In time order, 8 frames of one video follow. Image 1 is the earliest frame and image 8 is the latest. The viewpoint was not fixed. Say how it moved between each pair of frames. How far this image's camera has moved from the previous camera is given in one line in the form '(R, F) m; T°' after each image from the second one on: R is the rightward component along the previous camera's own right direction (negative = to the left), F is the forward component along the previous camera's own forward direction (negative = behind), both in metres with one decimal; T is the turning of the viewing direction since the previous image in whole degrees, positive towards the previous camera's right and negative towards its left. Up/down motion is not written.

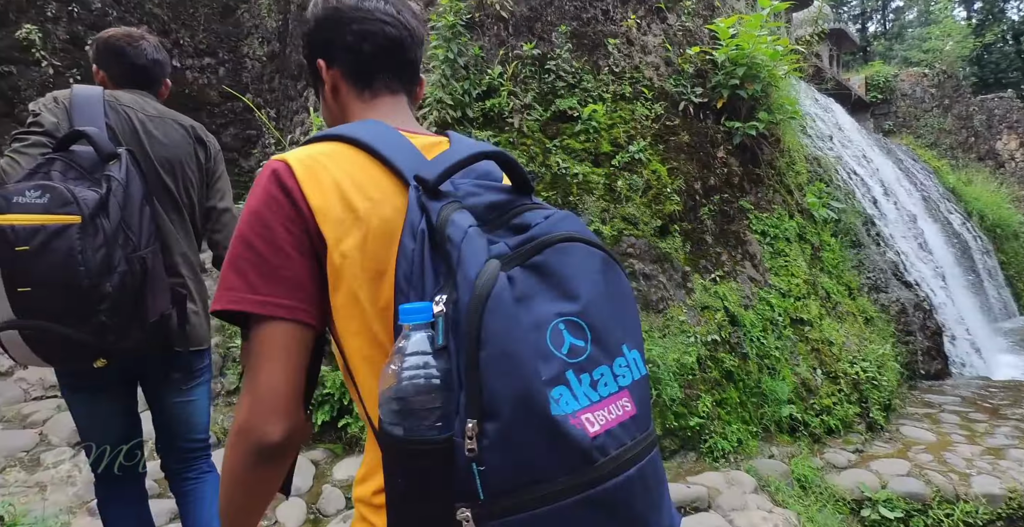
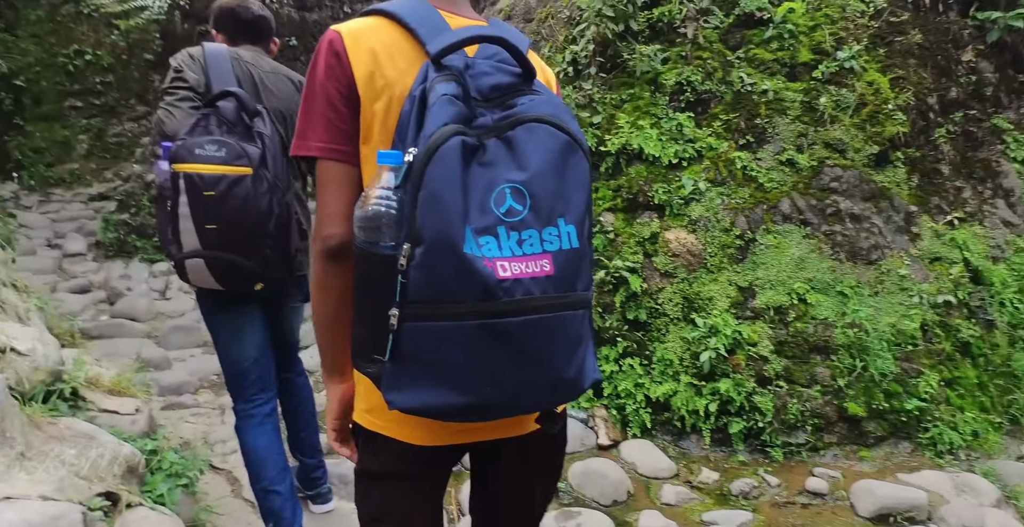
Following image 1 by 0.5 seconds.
(0.0, +0.3) m; -15°
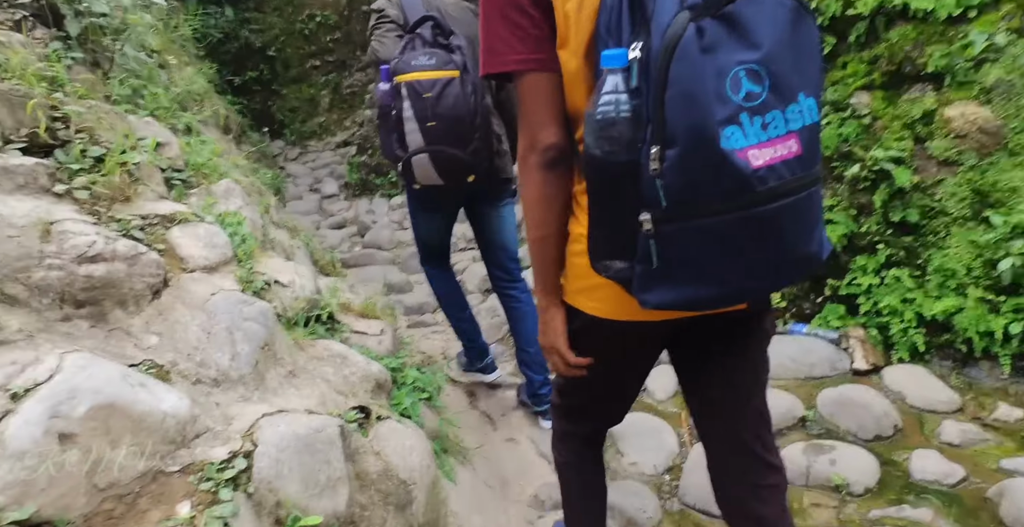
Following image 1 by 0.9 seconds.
(0.0, +0.1) m; -19°
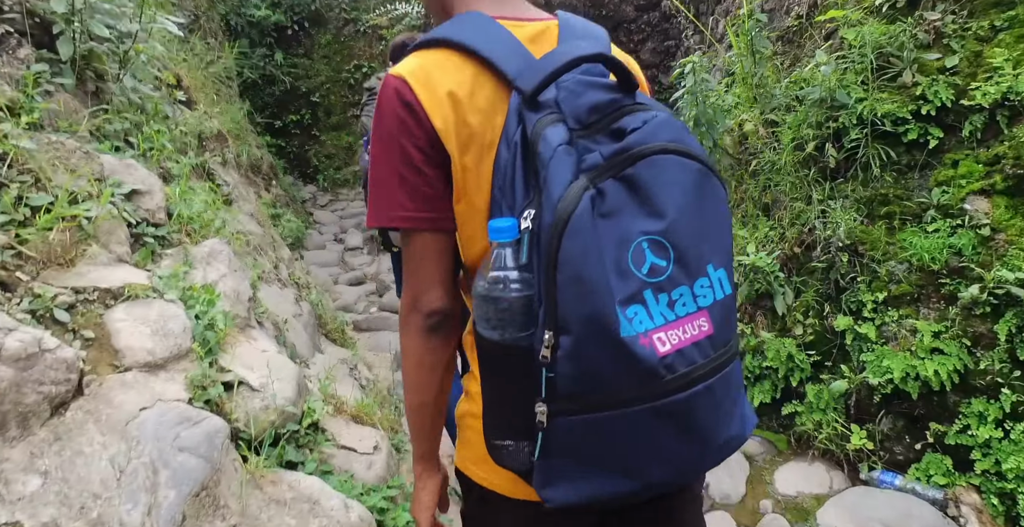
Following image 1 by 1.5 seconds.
(-0.1, +0.5) m; -2°
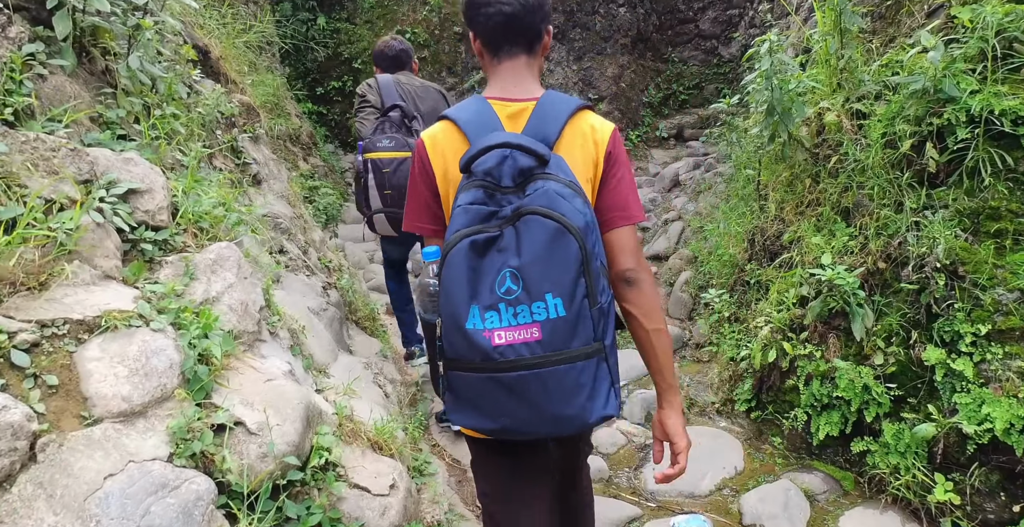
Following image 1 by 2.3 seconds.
(0.0, +0.3) m; -3°
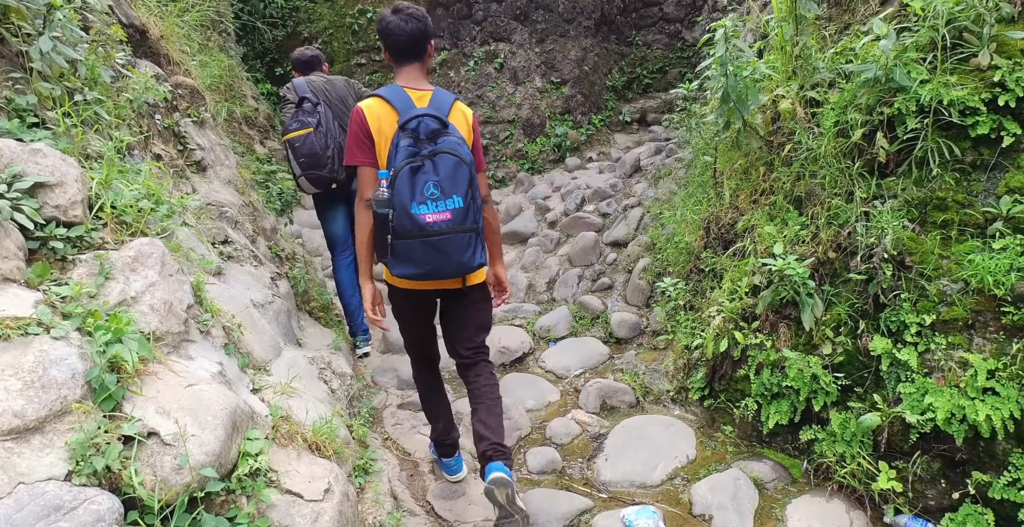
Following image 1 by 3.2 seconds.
(+0.1, +0.1) m; +2°
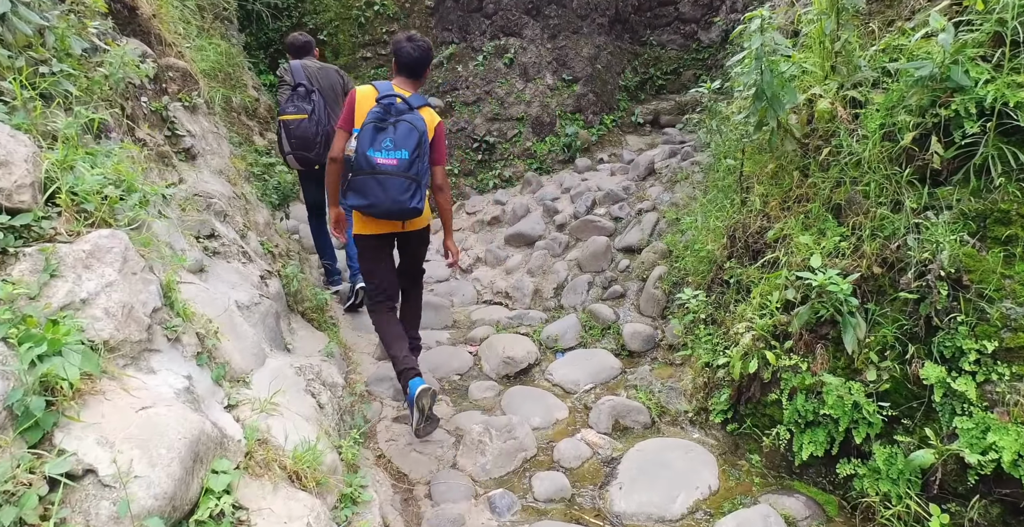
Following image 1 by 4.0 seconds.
(0.0, +0.3) m; 0°
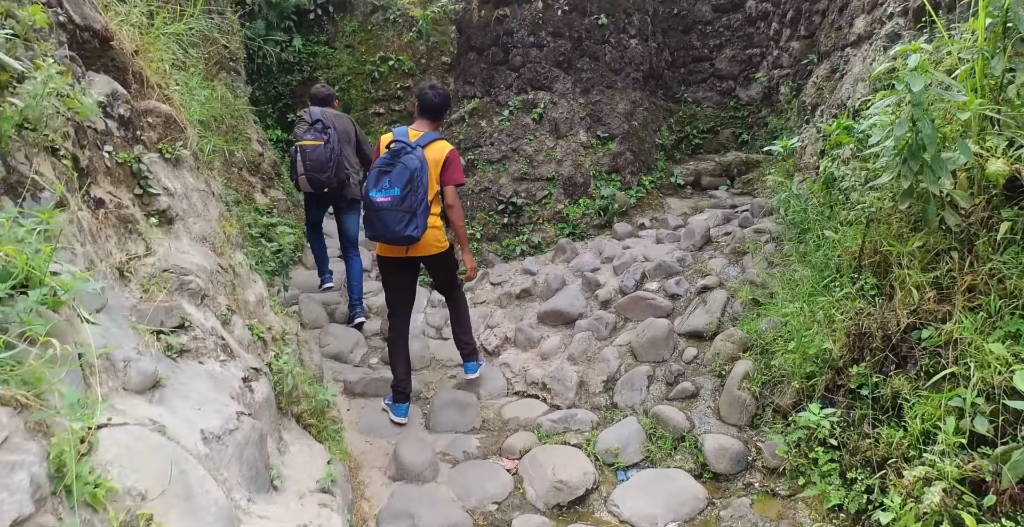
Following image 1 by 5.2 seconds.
(-0.2, +0.8) m; 0°
